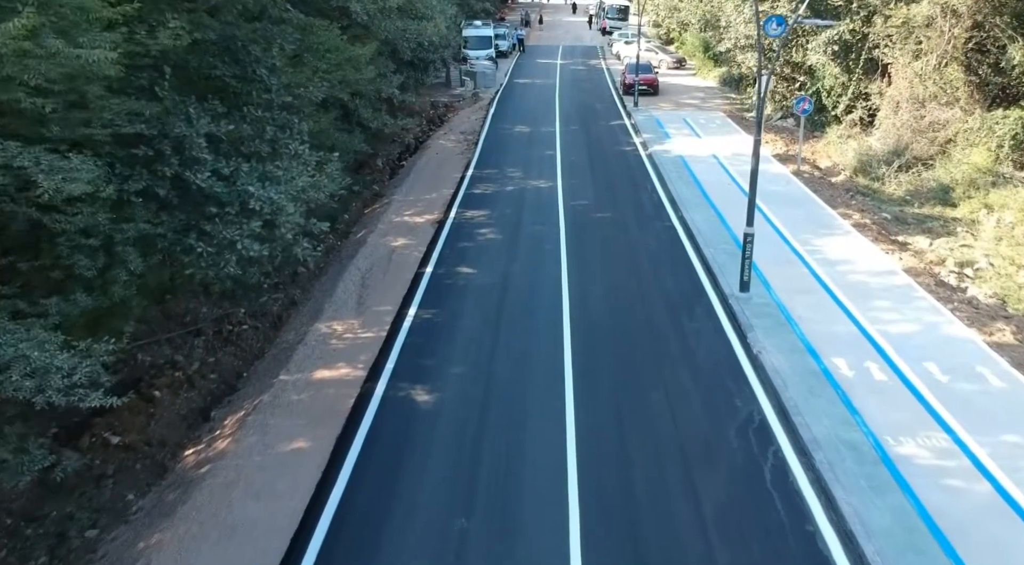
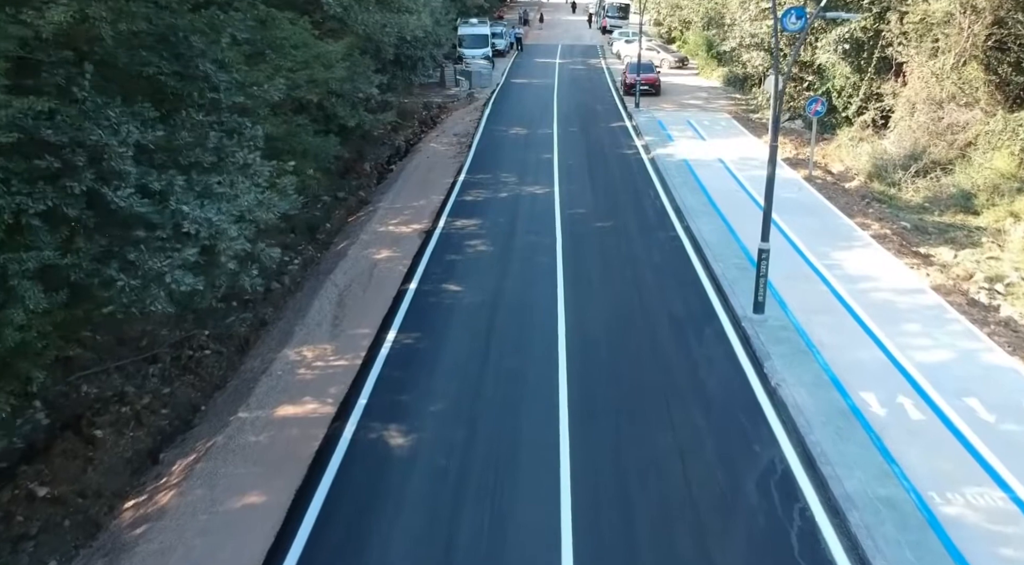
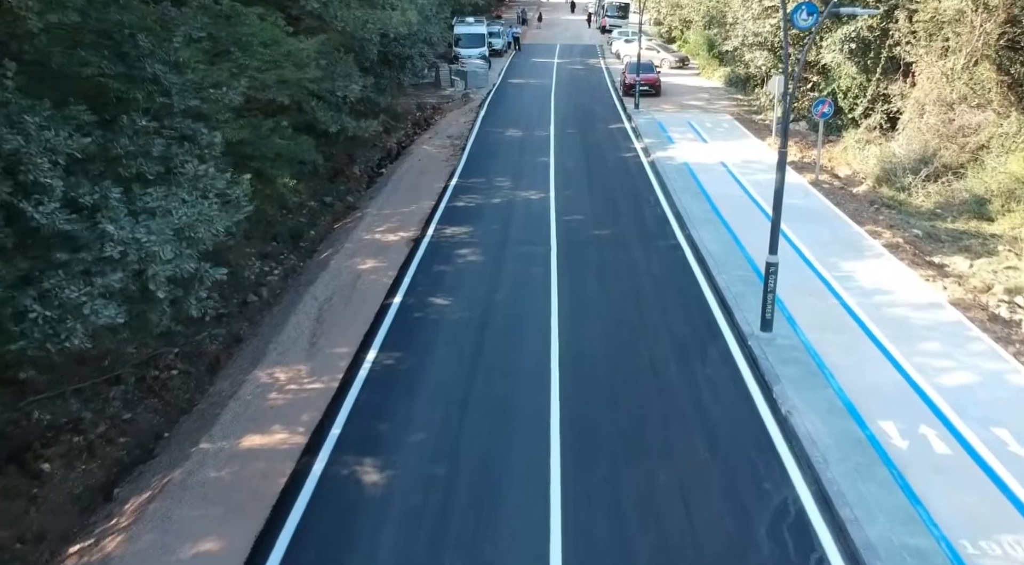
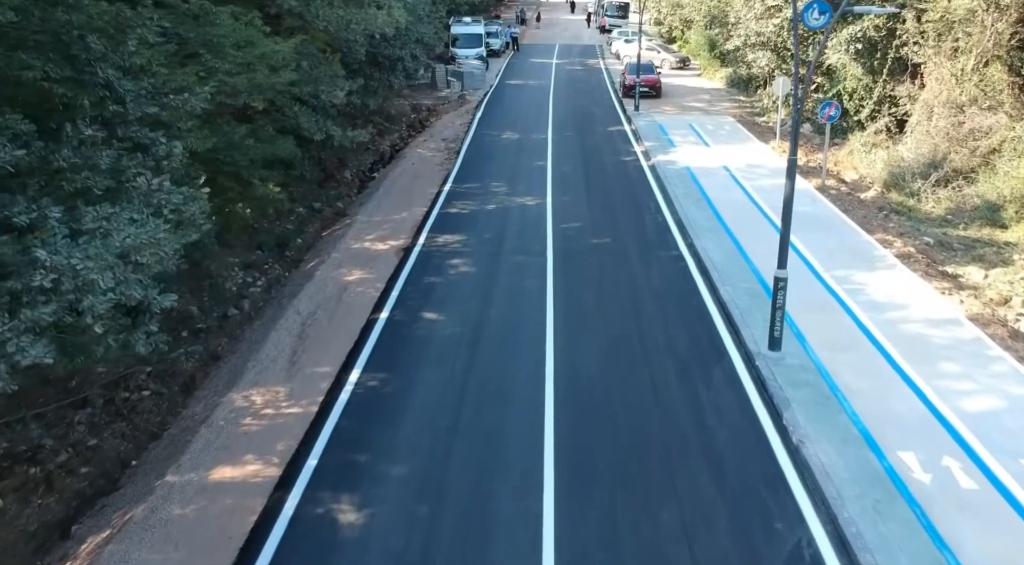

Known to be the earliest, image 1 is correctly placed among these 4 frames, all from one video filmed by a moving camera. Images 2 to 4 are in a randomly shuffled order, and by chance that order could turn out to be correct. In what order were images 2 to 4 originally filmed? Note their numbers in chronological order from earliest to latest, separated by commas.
2, 3, 4
